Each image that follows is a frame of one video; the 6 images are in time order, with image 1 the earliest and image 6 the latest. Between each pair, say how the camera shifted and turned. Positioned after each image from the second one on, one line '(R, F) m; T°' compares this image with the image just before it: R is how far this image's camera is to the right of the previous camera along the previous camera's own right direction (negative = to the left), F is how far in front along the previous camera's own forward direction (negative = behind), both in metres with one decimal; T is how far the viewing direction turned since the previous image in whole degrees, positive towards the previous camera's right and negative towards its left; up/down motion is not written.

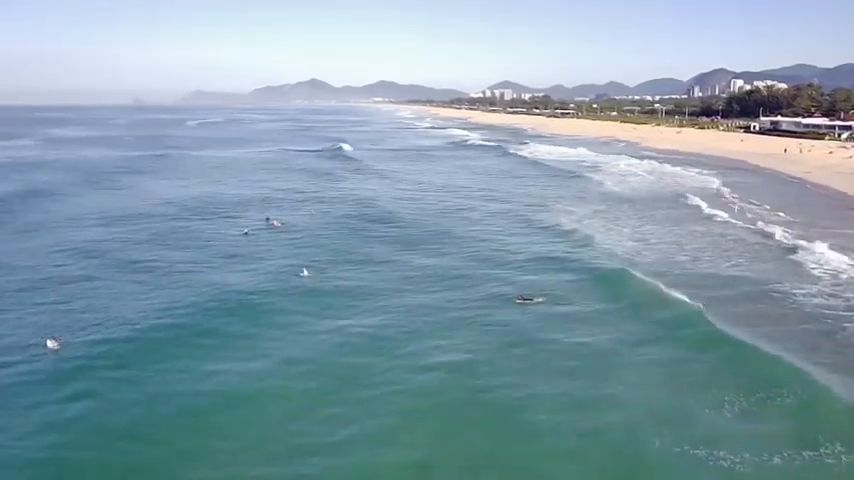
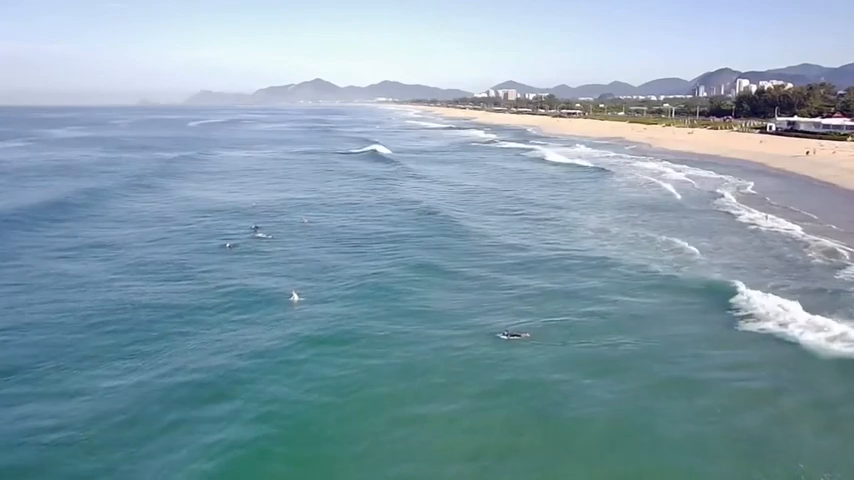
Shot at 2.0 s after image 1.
(-0.1, +1.5) m; 0°
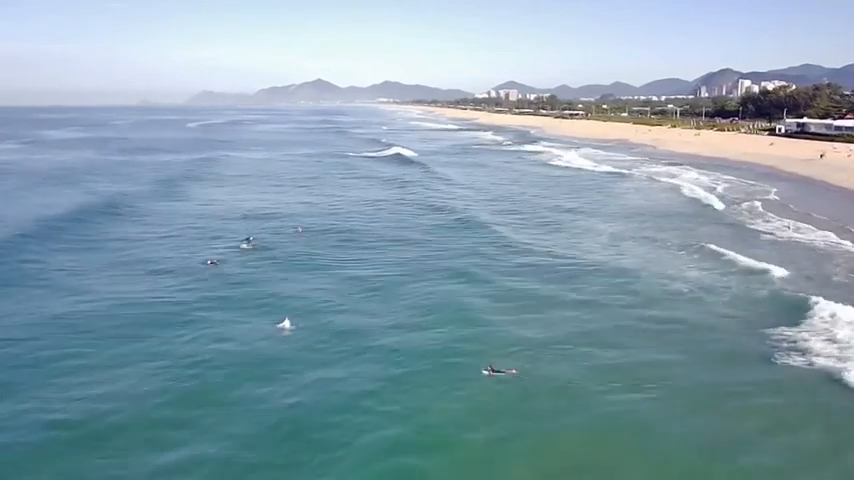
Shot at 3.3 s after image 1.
(-0.2, +0.8) m; 0°
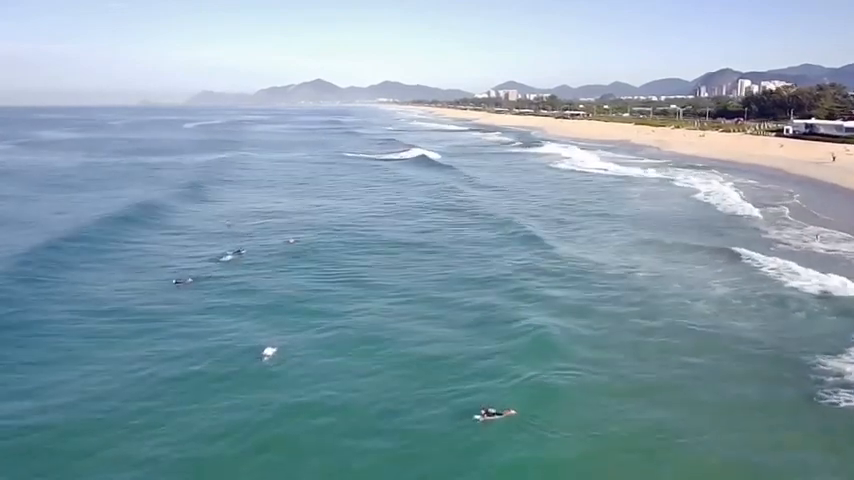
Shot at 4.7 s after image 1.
(-0.1, +0.9) m; 0°
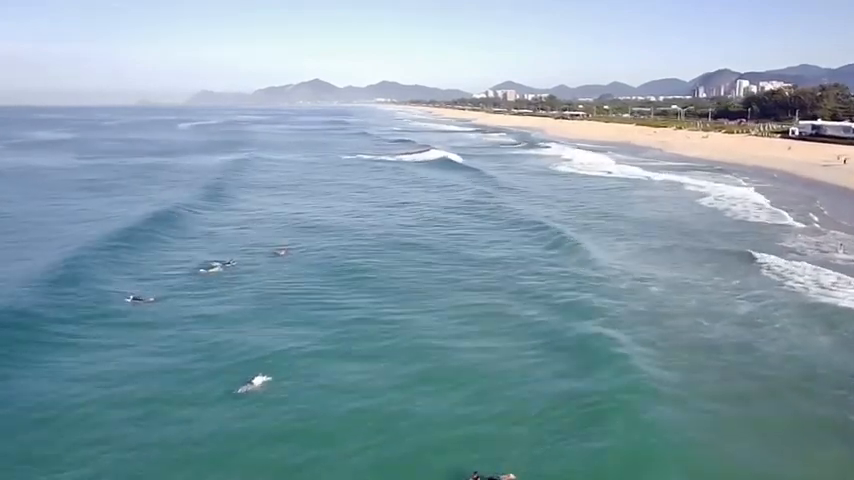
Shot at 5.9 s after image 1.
(-0.1, +0.9) m; 0°
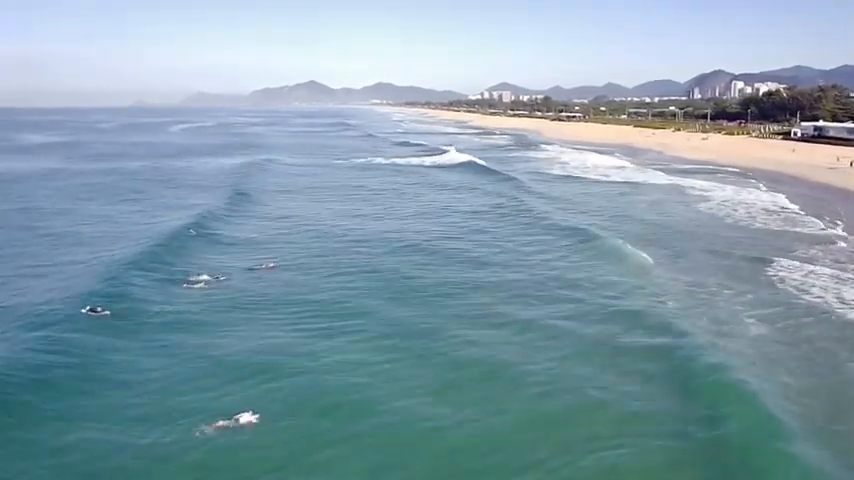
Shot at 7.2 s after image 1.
(-0.1, +0.8) m; 0°
